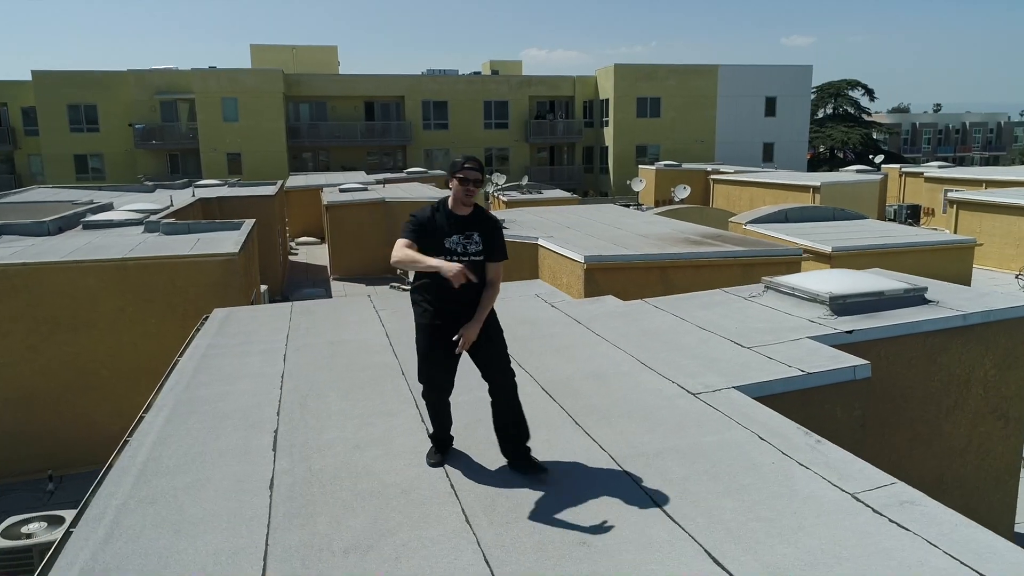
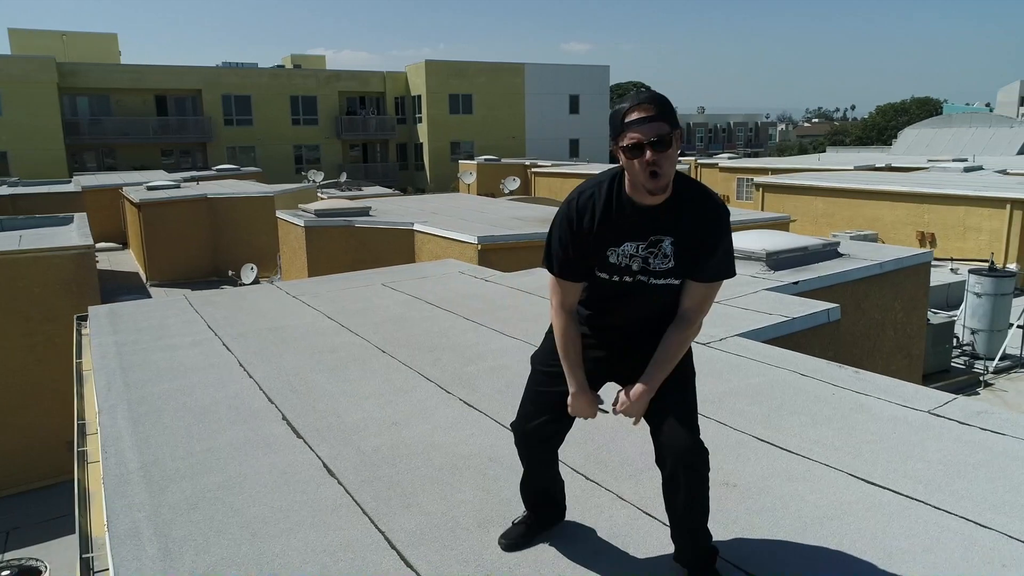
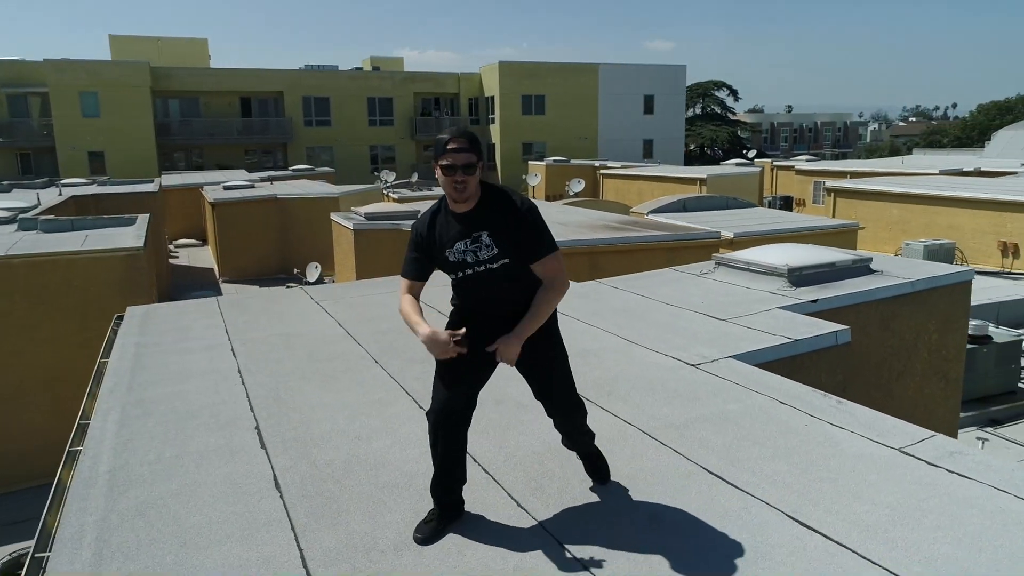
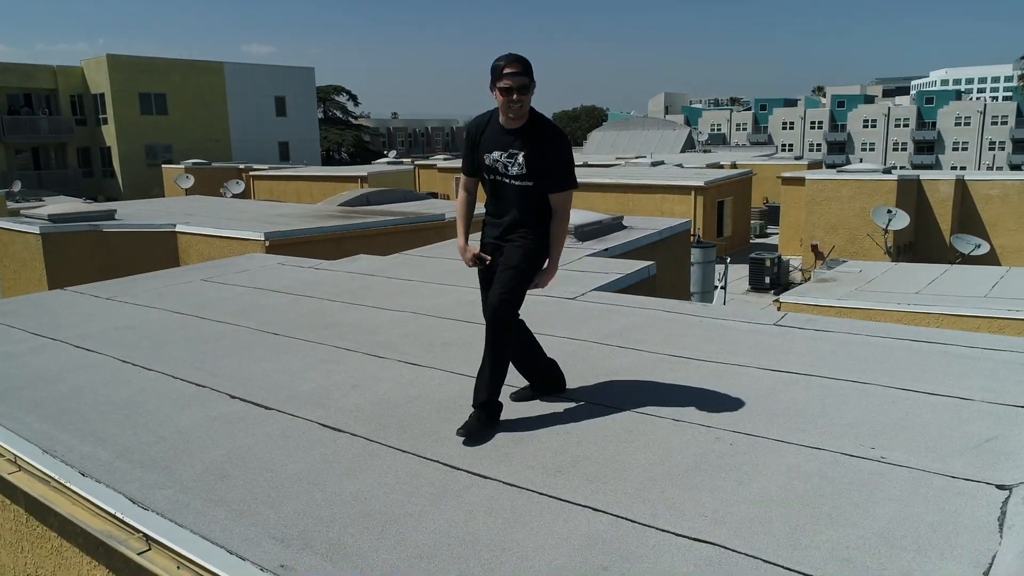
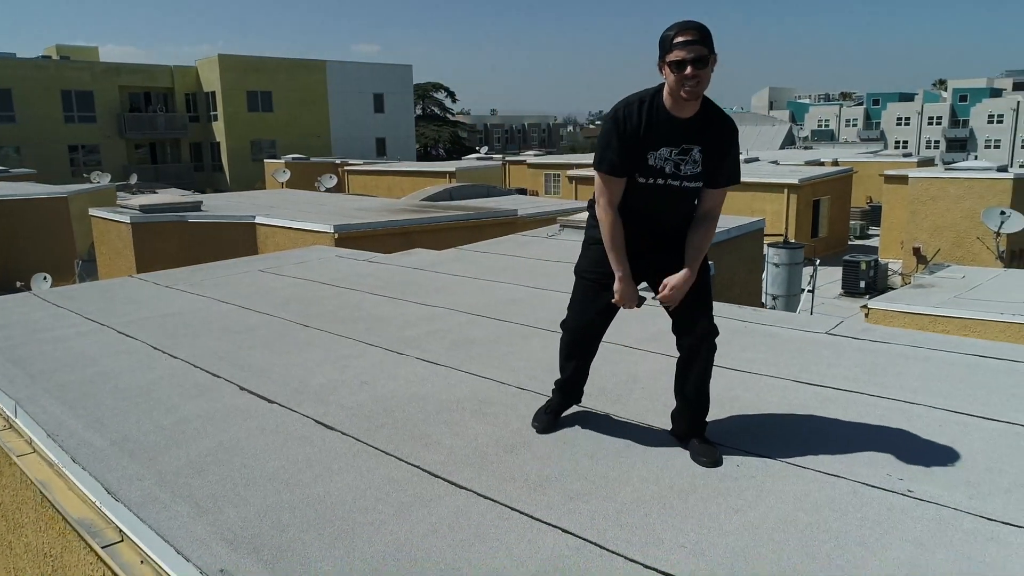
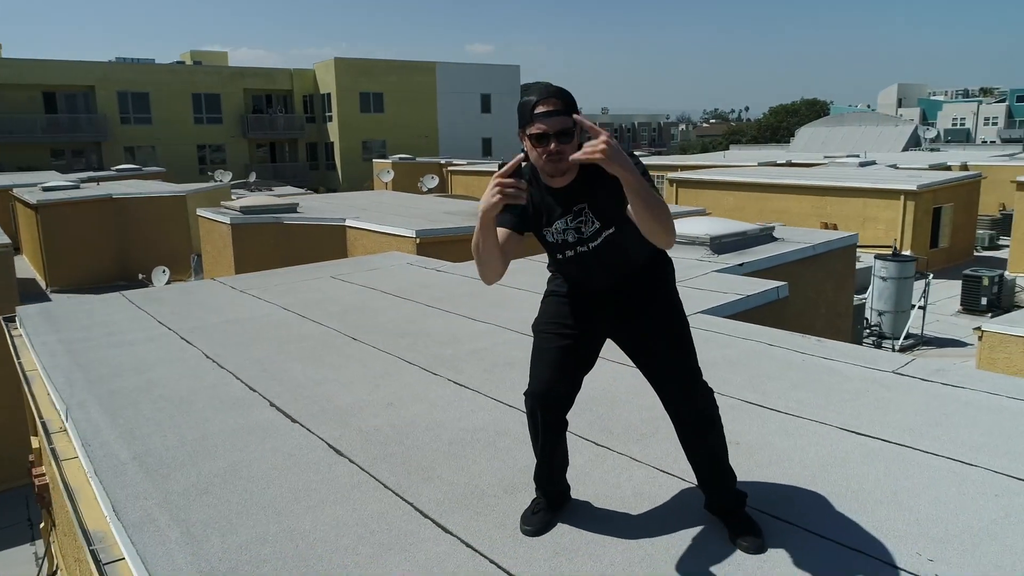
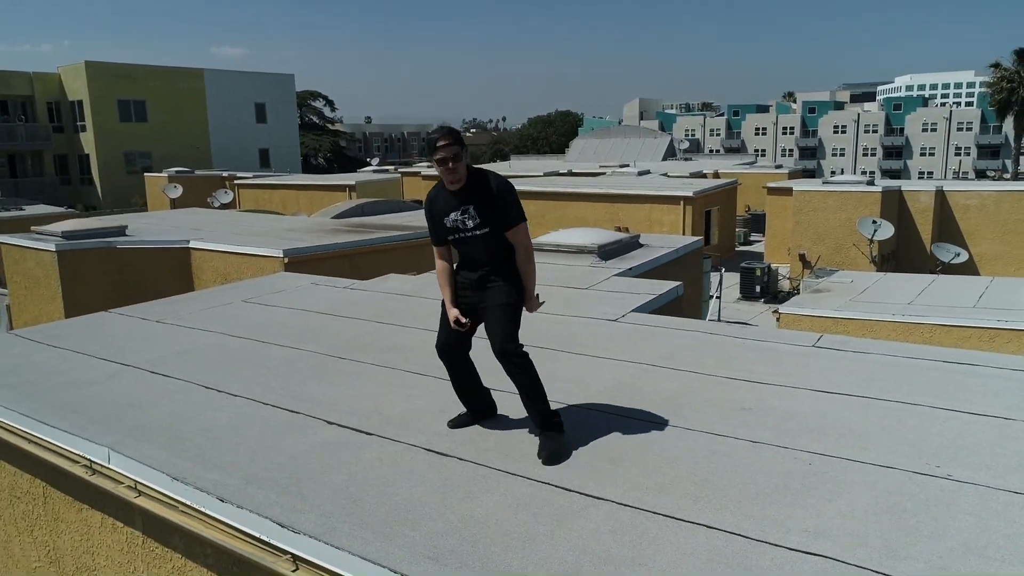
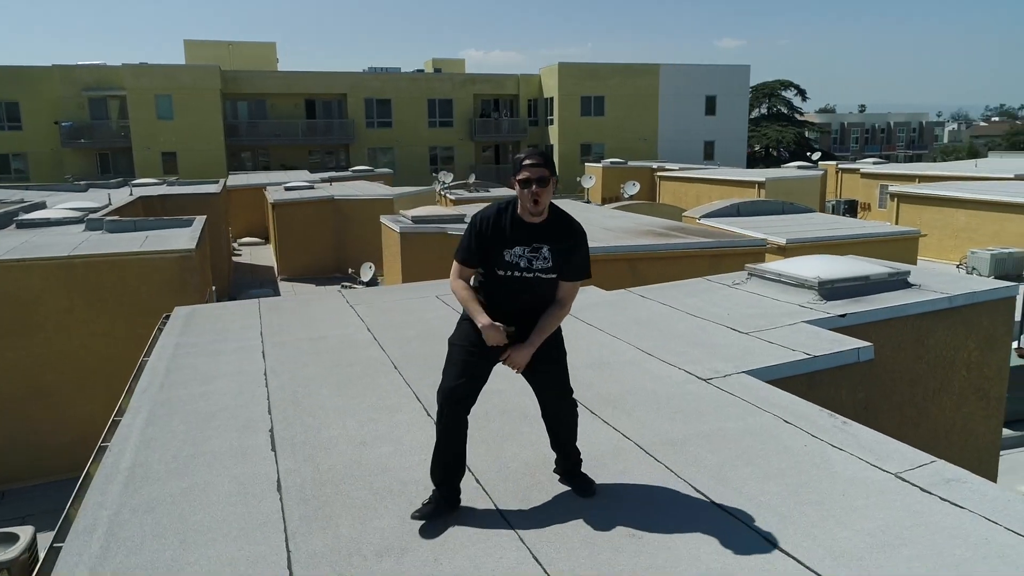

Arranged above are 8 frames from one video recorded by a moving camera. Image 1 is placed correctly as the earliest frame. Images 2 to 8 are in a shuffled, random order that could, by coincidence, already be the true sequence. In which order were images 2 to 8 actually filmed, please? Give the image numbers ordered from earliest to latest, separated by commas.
8, 3, 2, 6, 5, 4, 7
